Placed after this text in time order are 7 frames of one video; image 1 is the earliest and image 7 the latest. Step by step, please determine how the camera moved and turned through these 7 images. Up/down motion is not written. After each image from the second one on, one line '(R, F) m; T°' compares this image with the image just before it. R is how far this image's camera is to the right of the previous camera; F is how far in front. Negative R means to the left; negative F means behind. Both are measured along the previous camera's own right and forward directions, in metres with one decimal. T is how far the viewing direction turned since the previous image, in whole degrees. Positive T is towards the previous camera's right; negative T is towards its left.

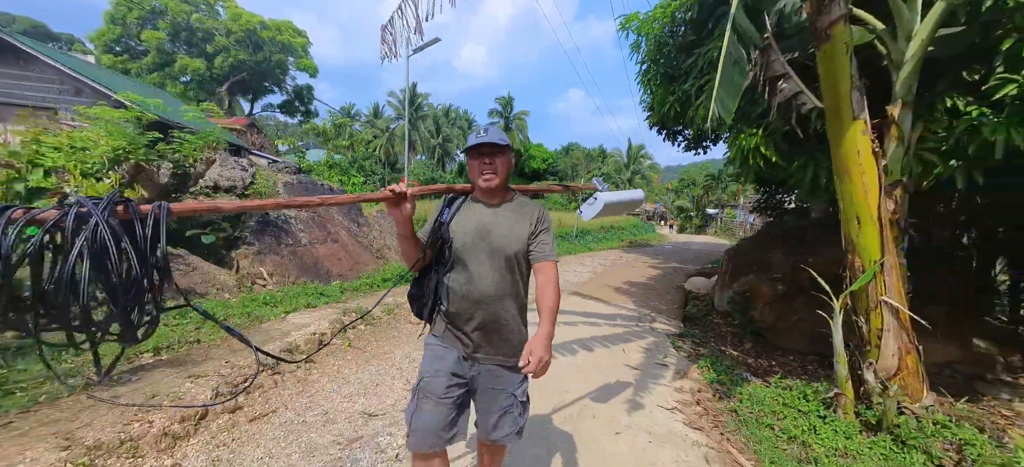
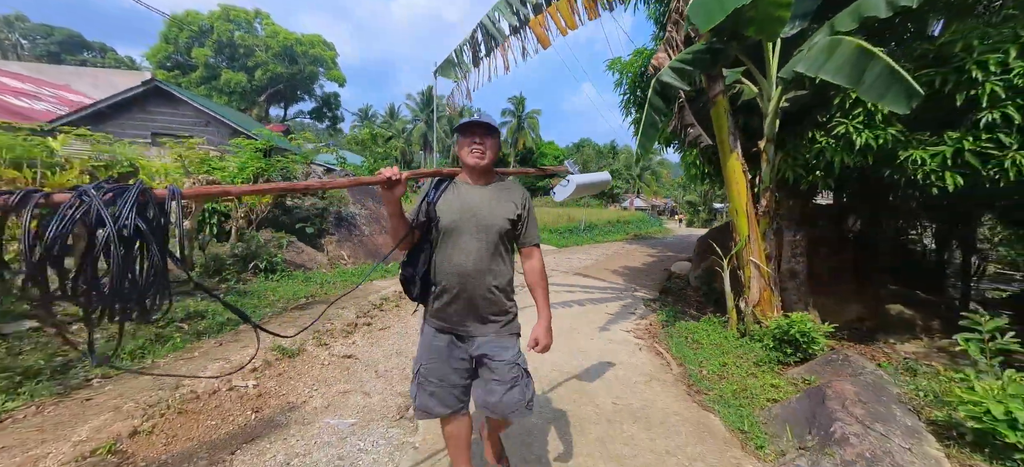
(0.0, -1.9) m; -2°
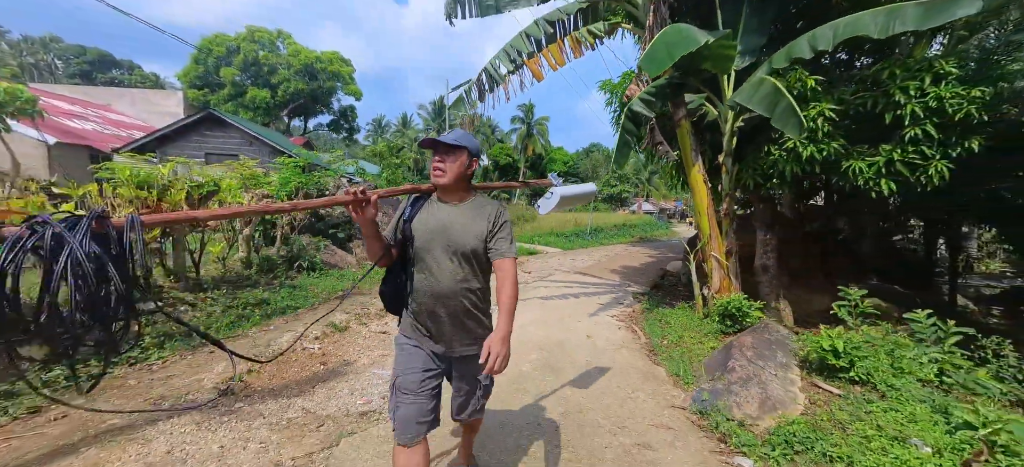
(+0.2, -1.0) m; -2°
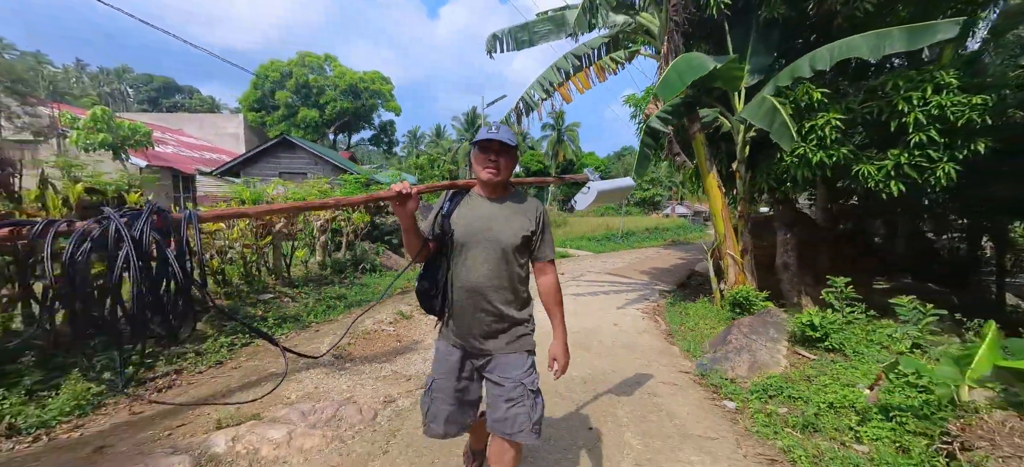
(-0.1, -0.9) m; -5°
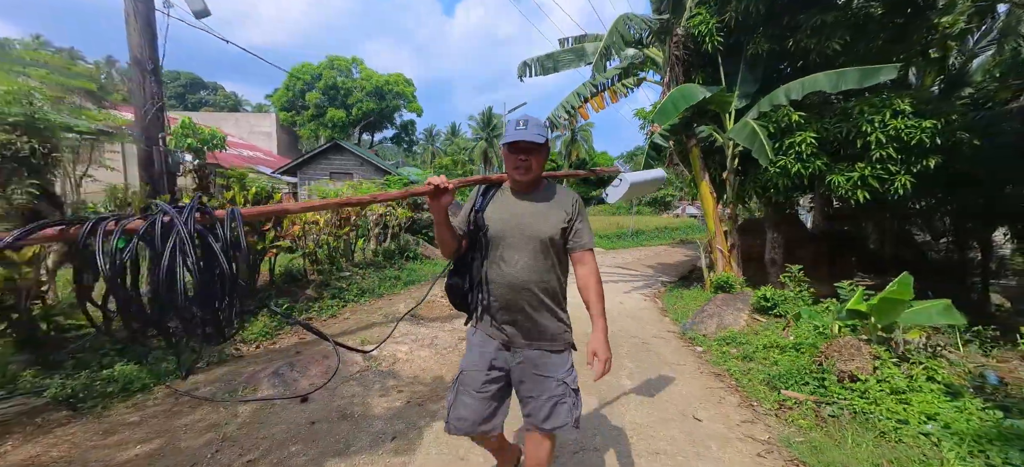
(-0.3, -1.3) m; -2°
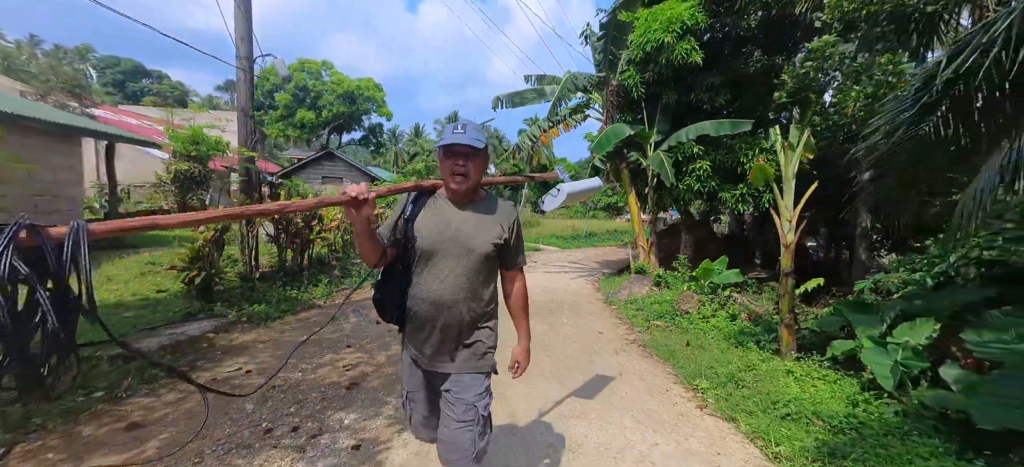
(-0.3, -2.1) m; +6°
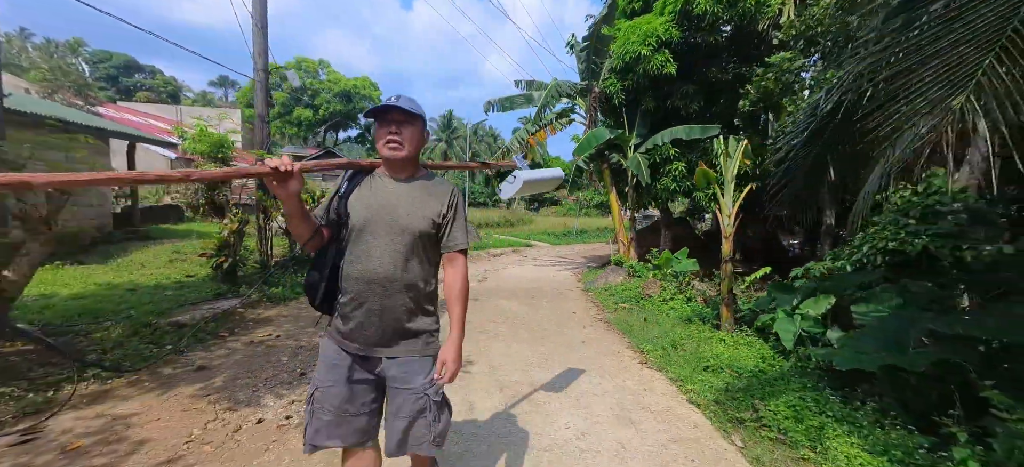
(+0.1, -0.7) m; +1°
